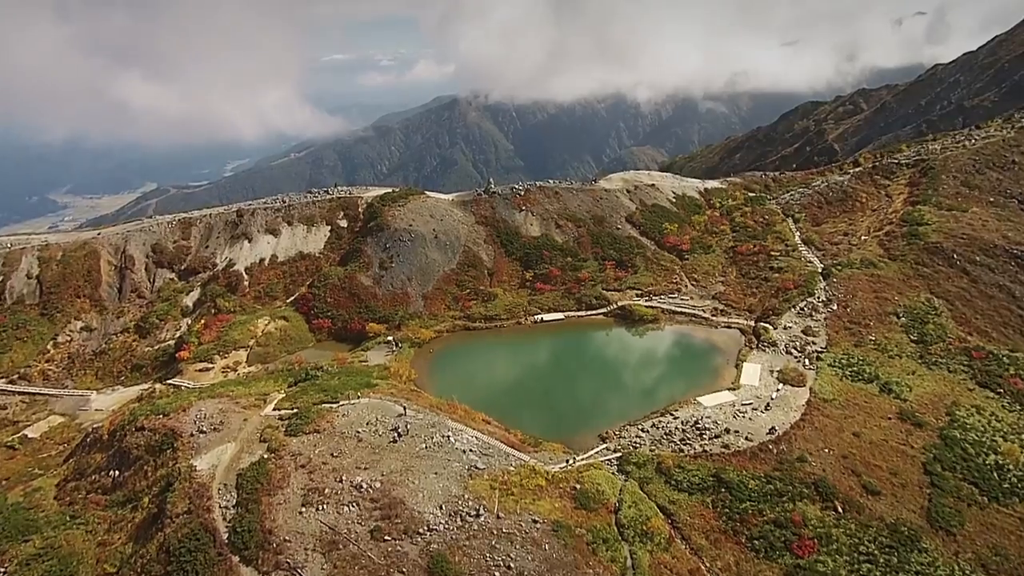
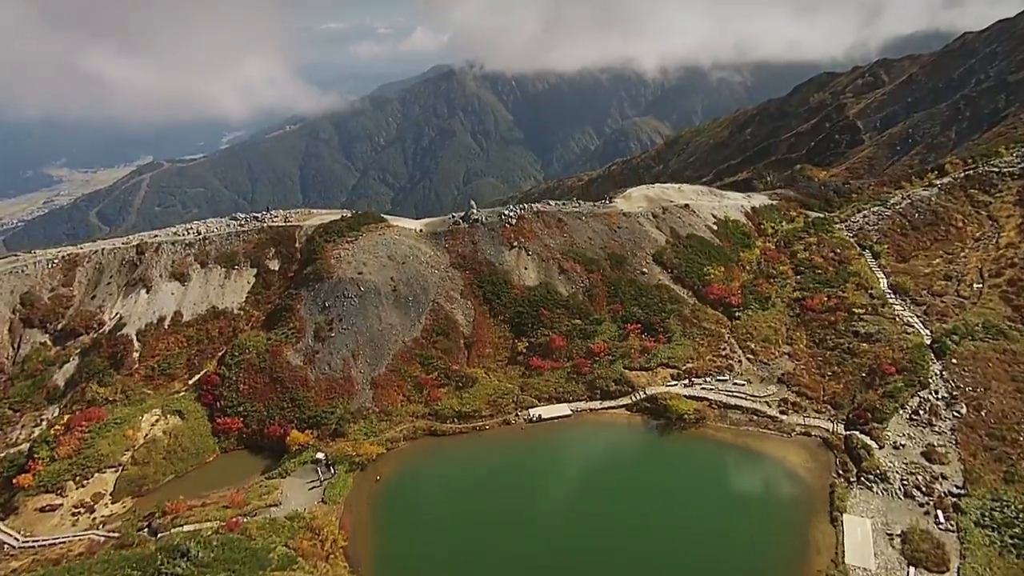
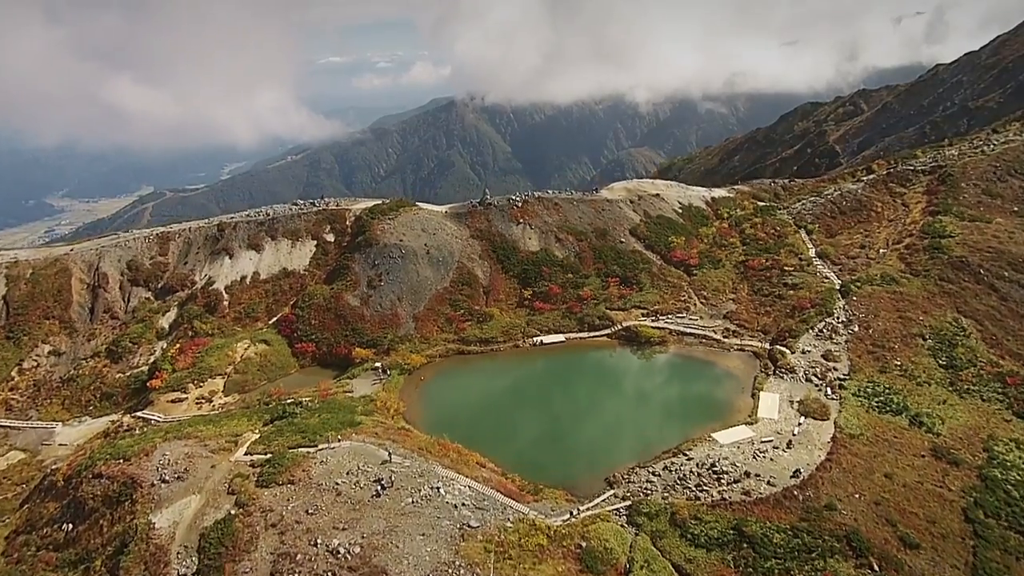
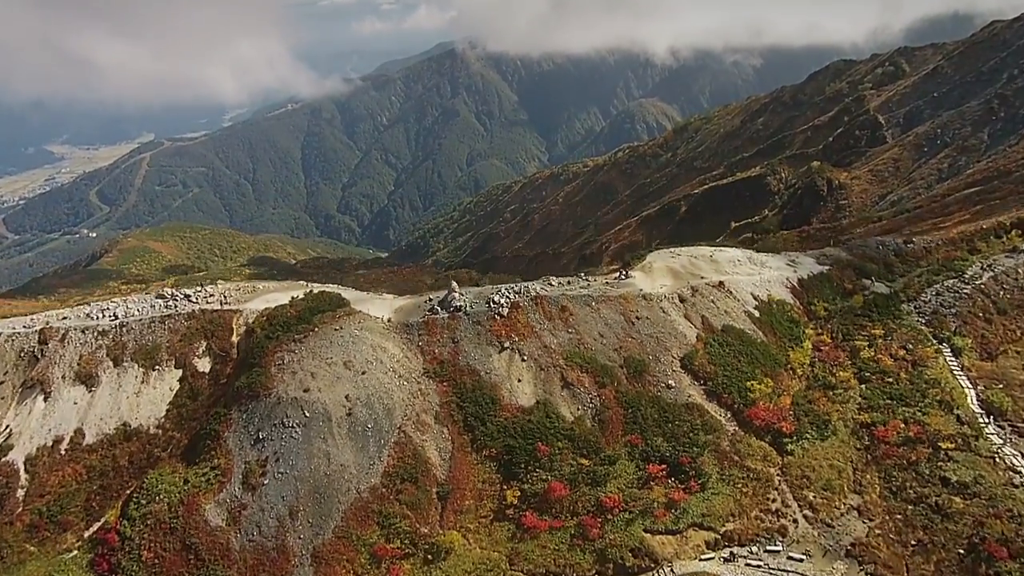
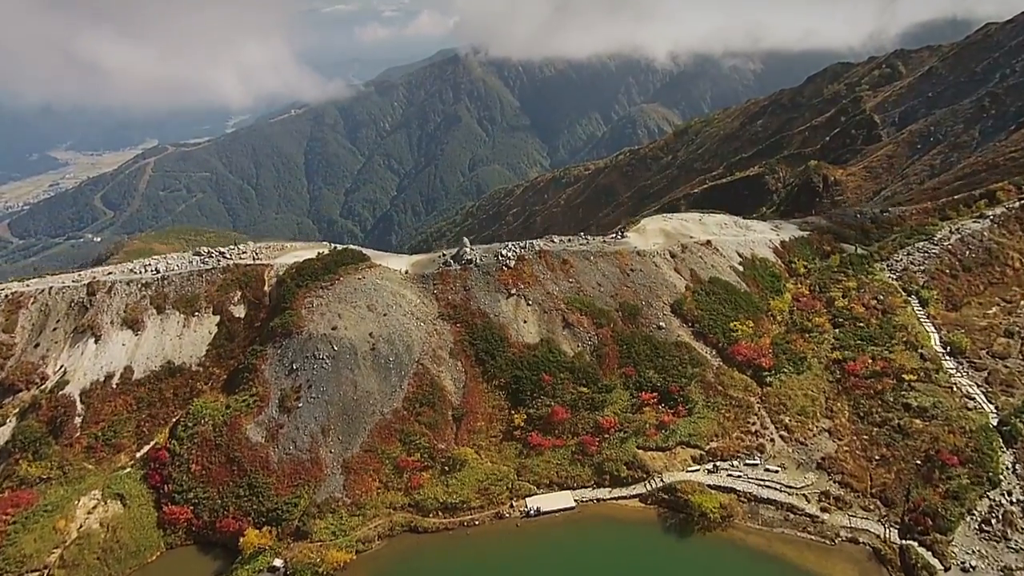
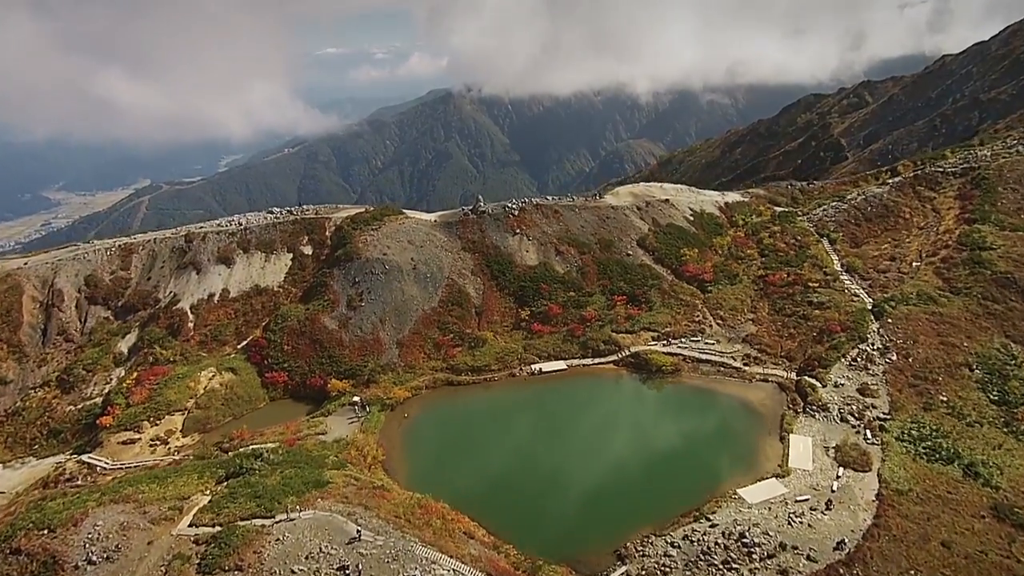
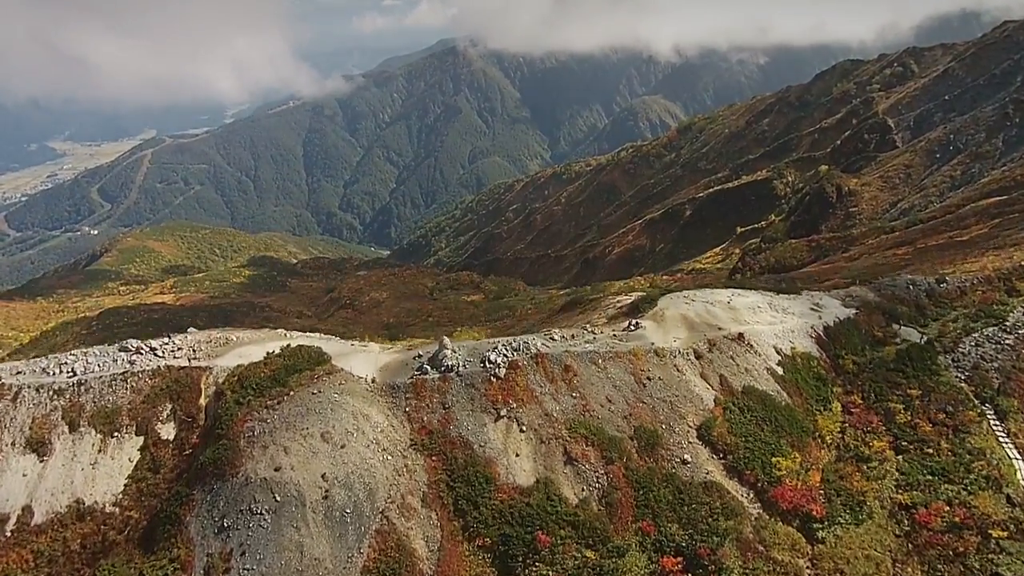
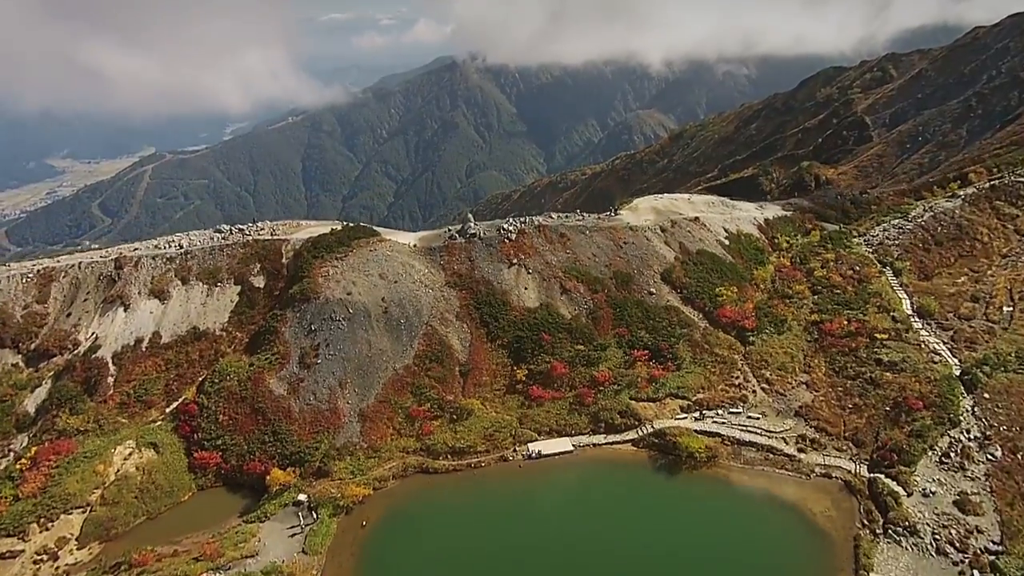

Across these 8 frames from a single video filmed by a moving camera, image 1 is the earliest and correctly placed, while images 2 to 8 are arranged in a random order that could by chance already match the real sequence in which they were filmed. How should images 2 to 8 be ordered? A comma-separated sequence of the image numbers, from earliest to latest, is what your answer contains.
3, 6, 2, 8, 5, 4, 7
